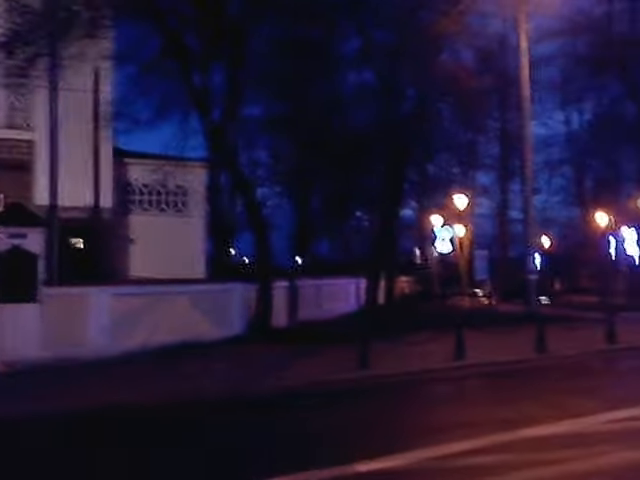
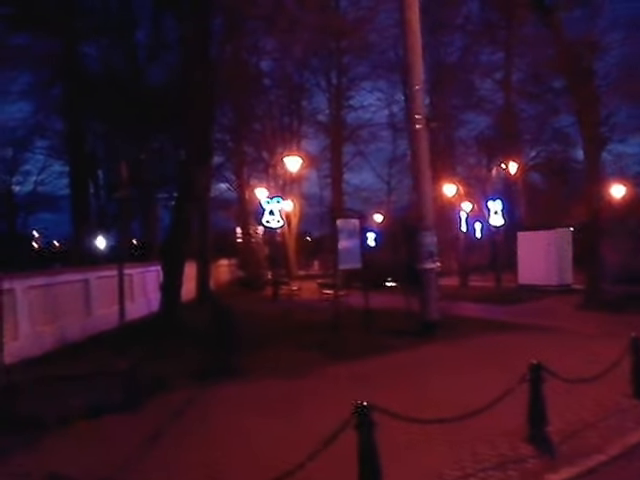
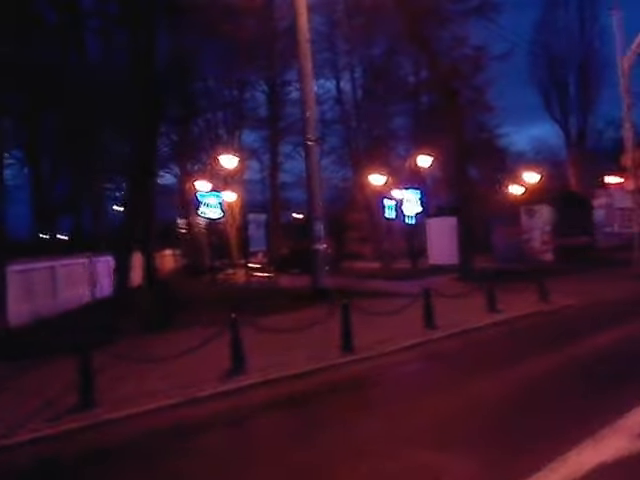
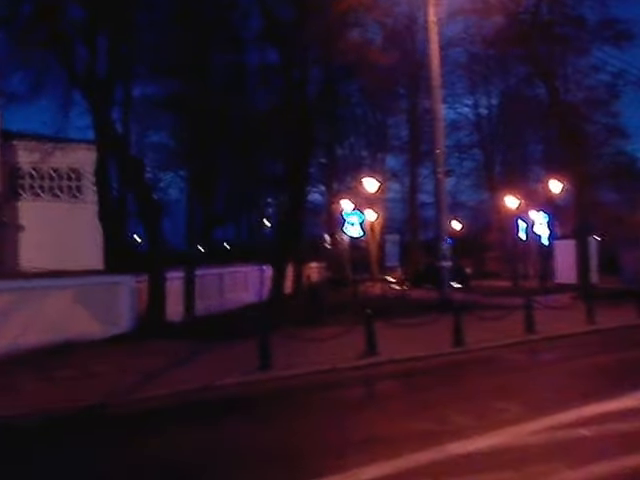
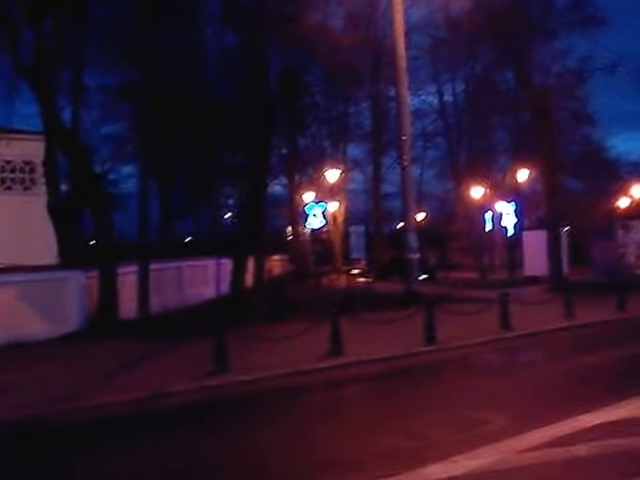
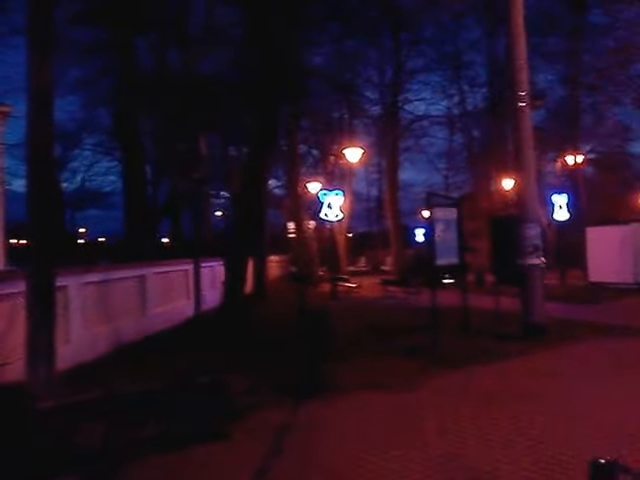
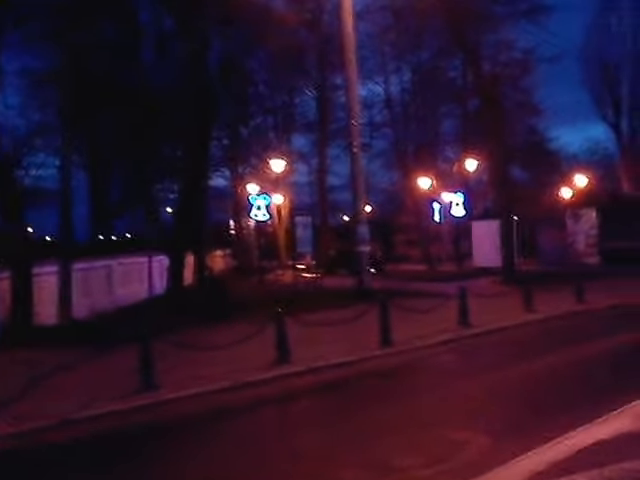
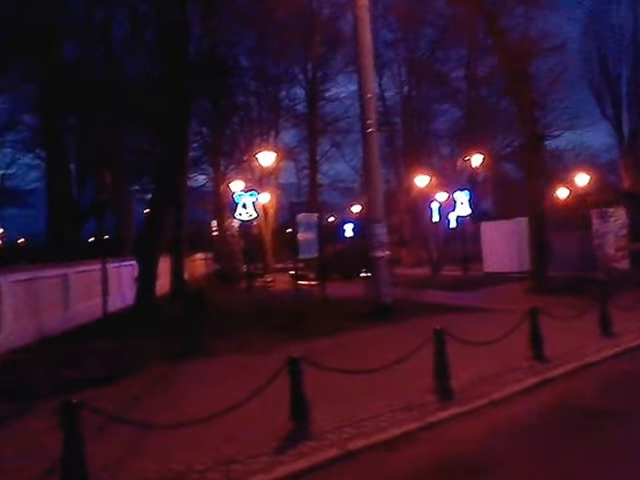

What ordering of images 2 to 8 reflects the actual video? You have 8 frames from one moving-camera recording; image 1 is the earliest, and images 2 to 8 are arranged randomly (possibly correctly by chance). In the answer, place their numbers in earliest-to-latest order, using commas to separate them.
4, 5, 7, 3, 8, 2, 6
